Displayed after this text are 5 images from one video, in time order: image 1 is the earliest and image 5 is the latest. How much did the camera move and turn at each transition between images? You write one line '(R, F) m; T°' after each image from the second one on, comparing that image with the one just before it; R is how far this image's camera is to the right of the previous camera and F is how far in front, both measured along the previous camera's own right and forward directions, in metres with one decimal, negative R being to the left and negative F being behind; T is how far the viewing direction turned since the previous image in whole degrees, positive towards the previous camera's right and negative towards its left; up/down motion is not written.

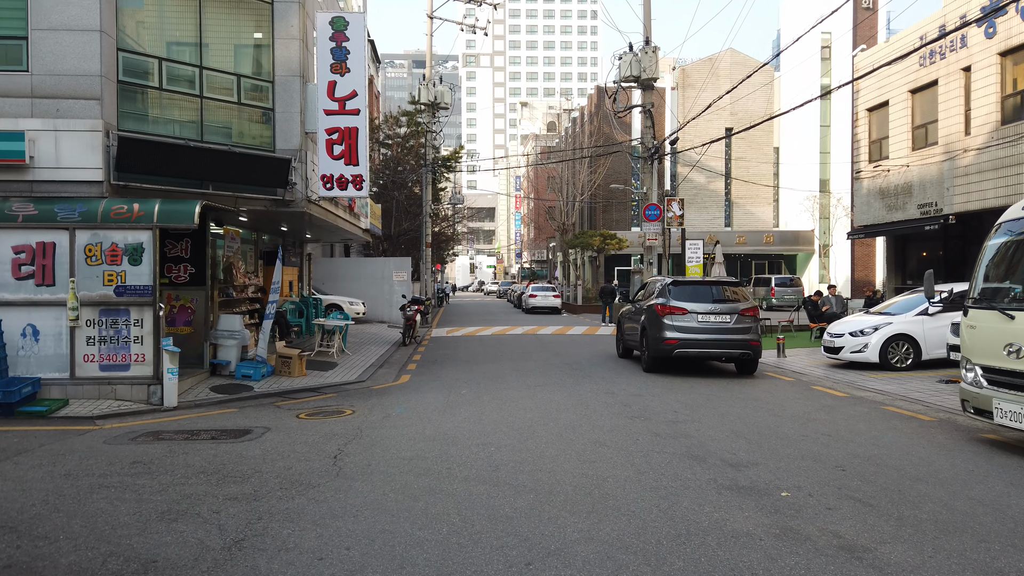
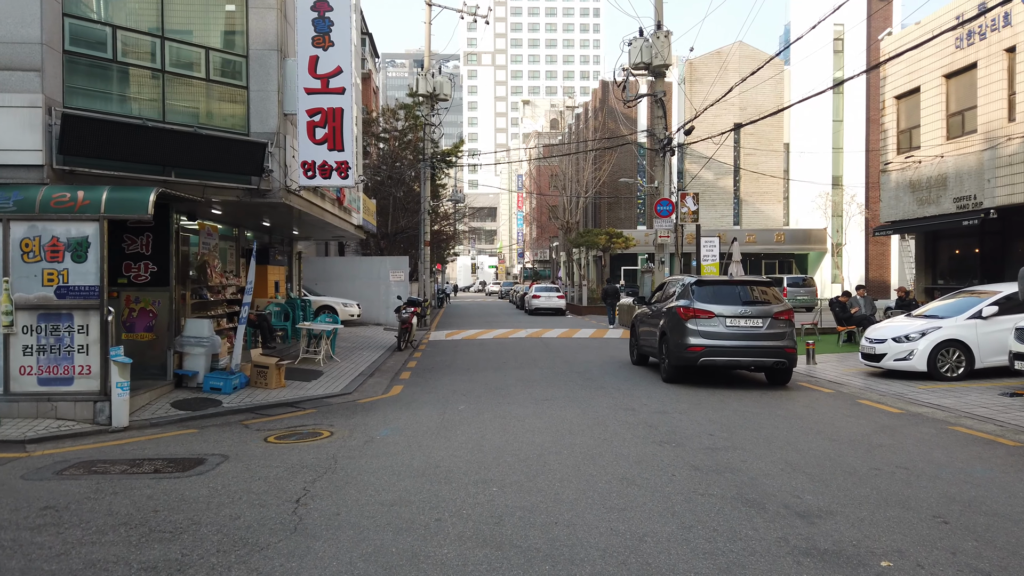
(0.0, +1.4) m; 0°
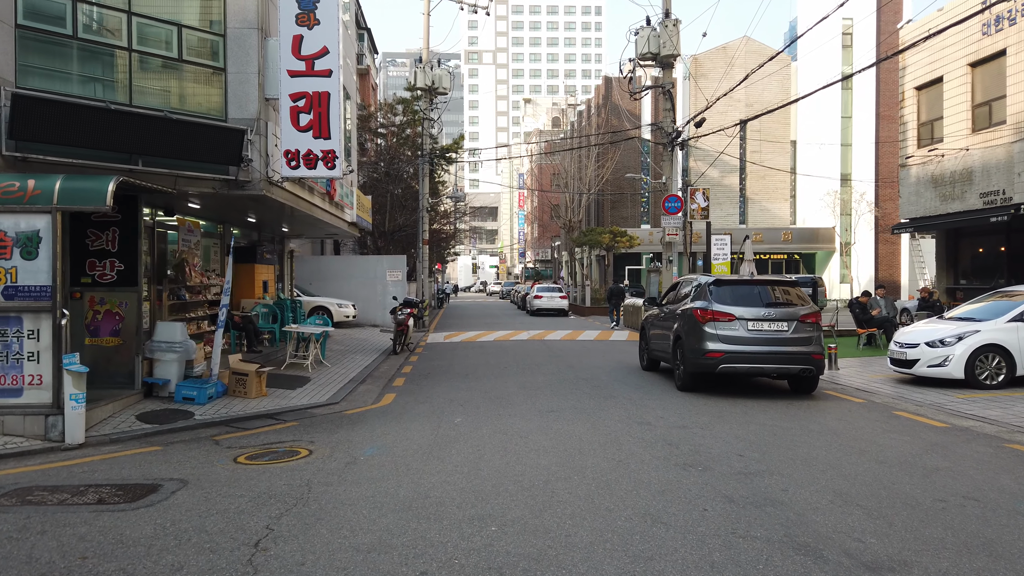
(0.0, +0.9) m; 0°
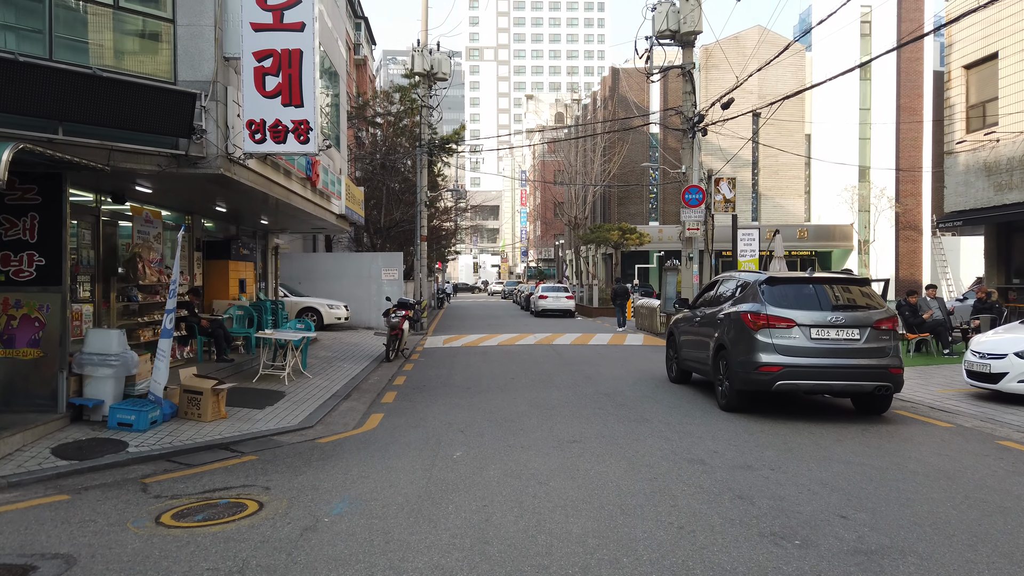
(-0.1, +1.7) m; 0°
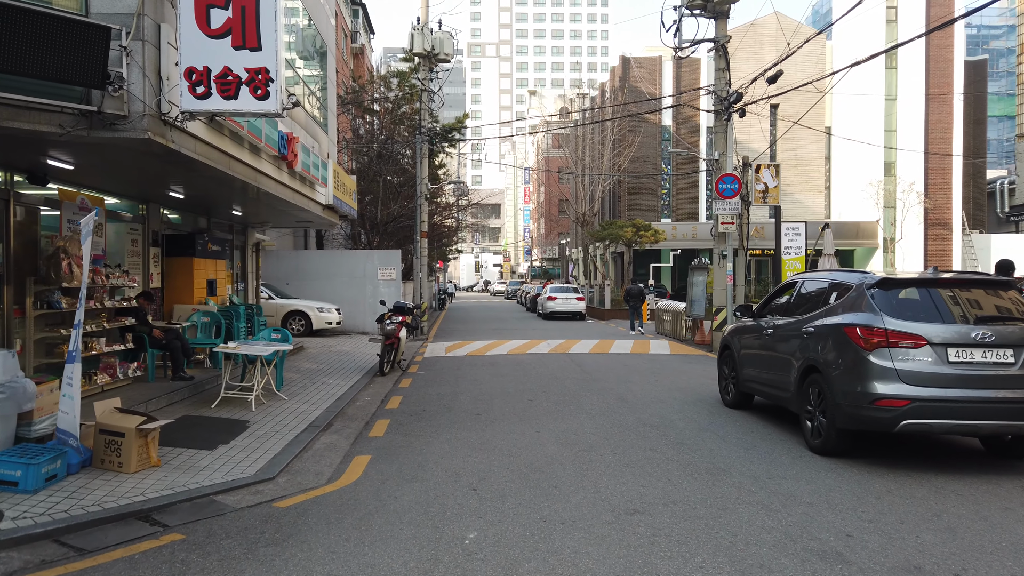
(-0.3, +2.1) m; 0°
